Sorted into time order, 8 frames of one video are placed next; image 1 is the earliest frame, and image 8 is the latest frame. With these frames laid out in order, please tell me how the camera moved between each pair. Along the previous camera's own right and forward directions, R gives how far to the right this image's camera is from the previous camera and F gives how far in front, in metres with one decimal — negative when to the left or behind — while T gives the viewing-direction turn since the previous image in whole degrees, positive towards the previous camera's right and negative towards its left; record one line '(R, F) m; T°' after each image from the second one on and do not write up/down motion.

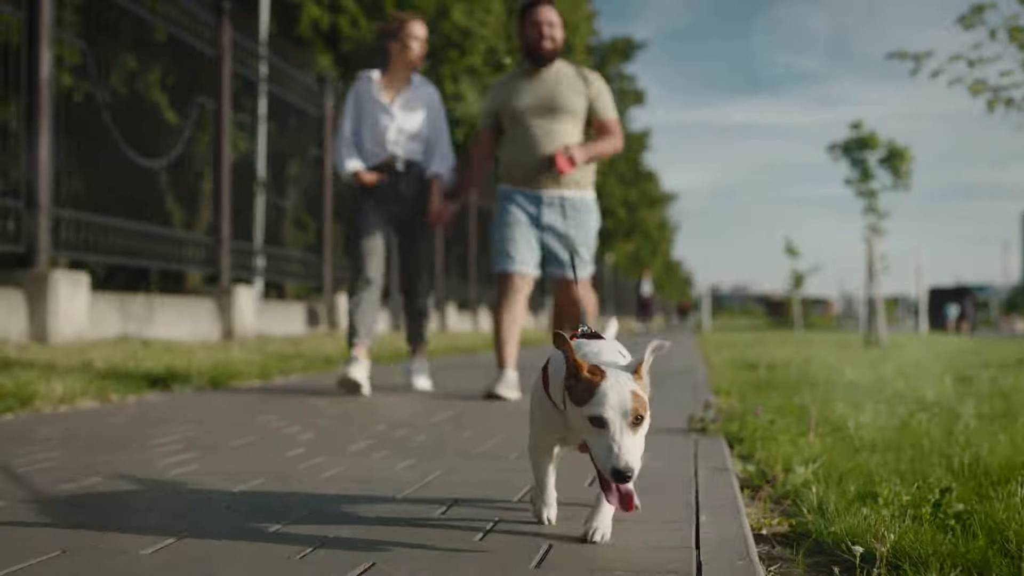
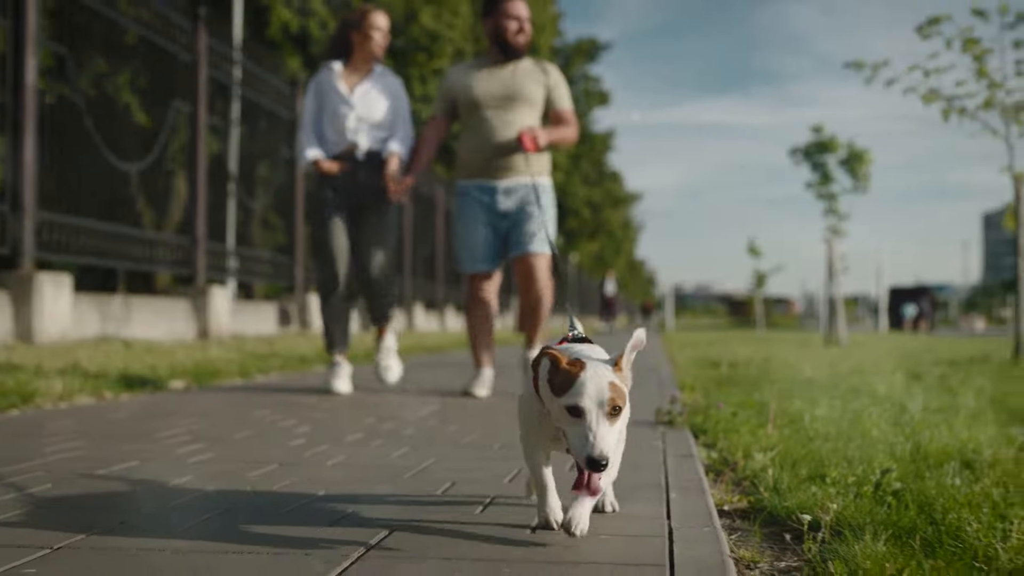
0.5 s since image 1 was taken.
(-0.1, -0.3) m; +2°
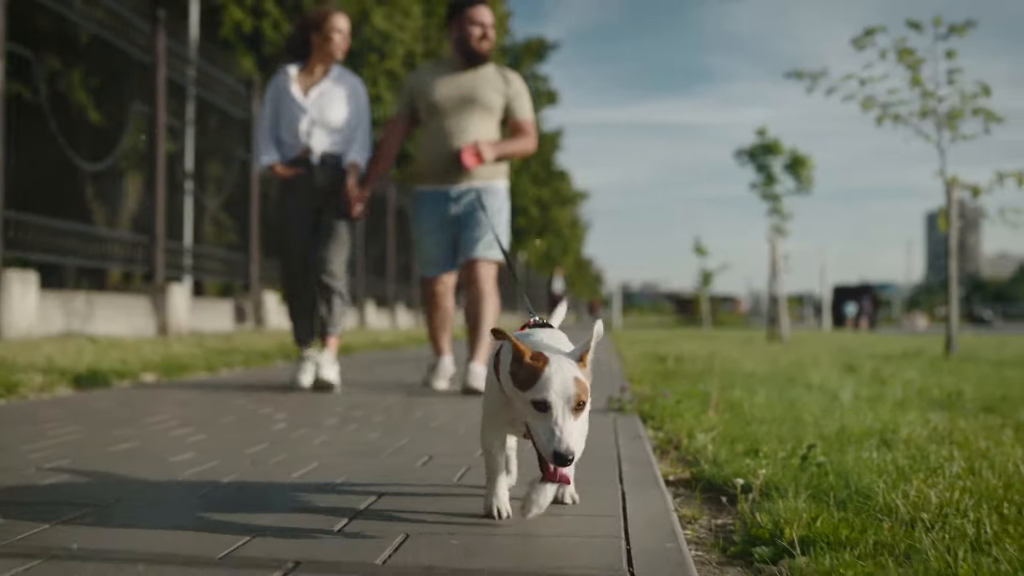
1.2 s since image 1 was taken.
(-0.1, -0.4) m; +3°
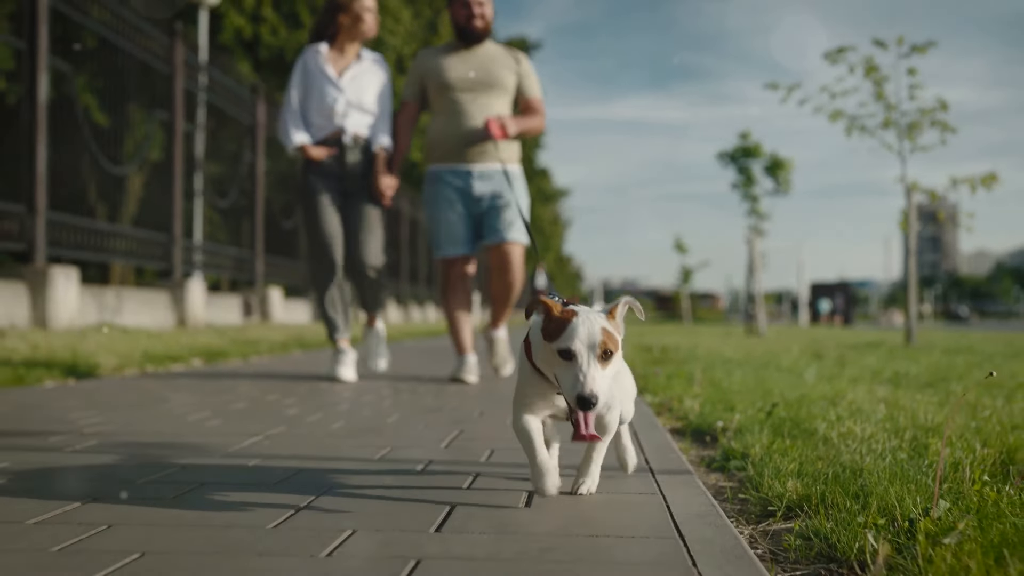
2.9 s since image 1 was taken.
(-0.2, -1.0) m; +1°
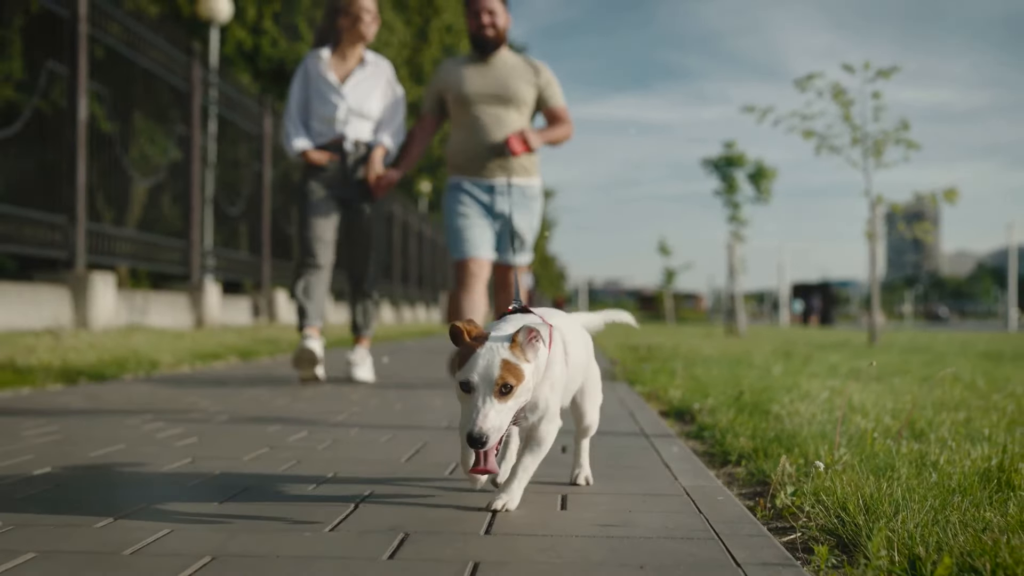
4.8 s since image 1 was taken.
(-0.2, -1.1) m; +1°
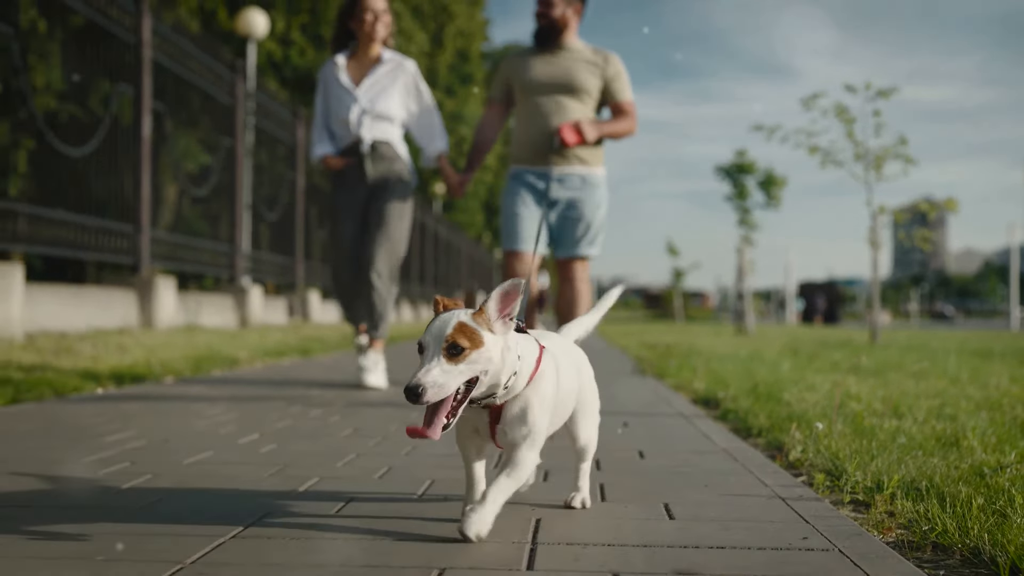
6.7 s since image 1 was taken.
(-0.3, -1.0) m; 0°
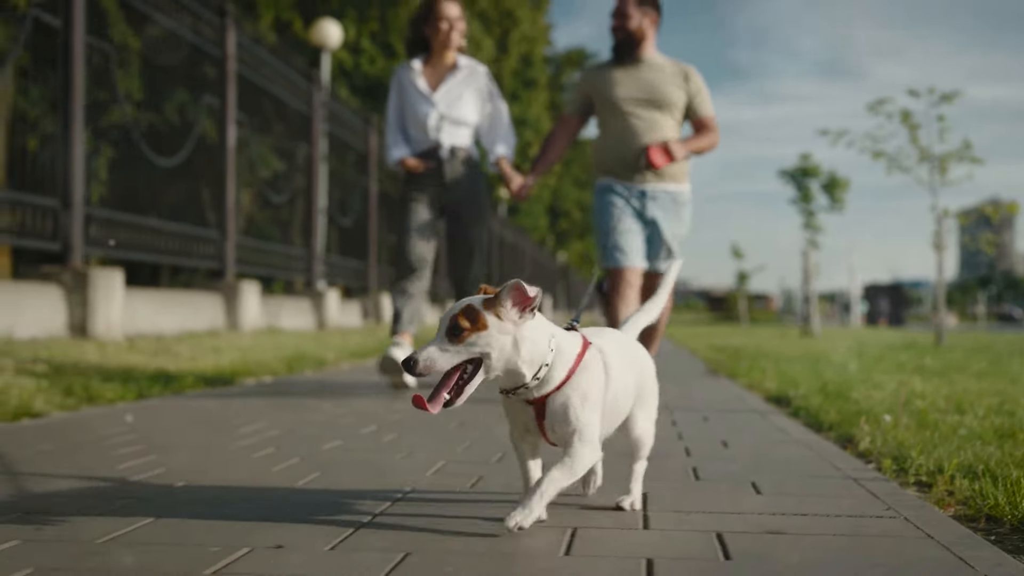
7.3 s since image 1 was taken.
(-0.1, -0.4) m; -3°
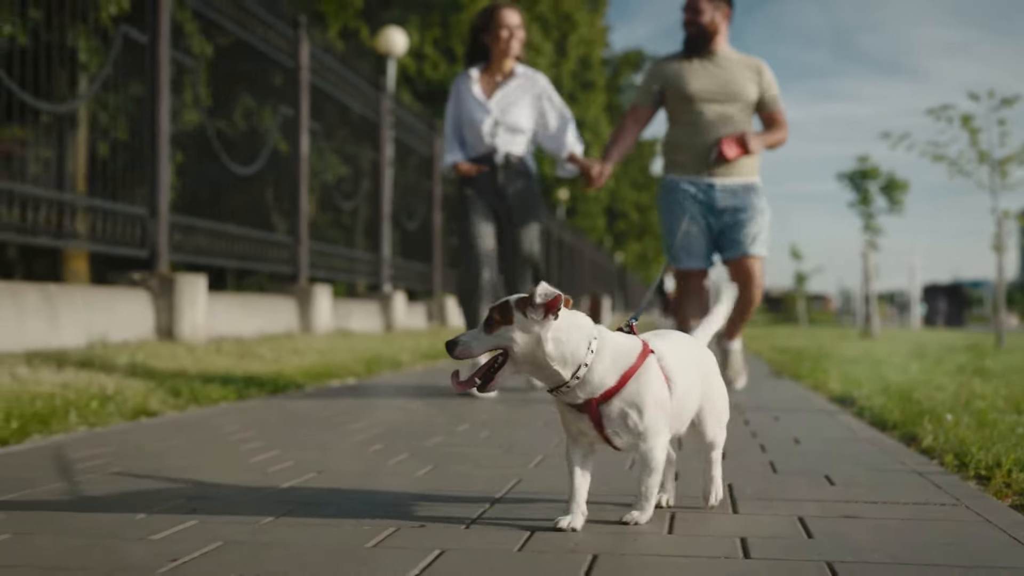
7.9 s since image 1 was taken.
(-0.1, -0.4) m; -3°
